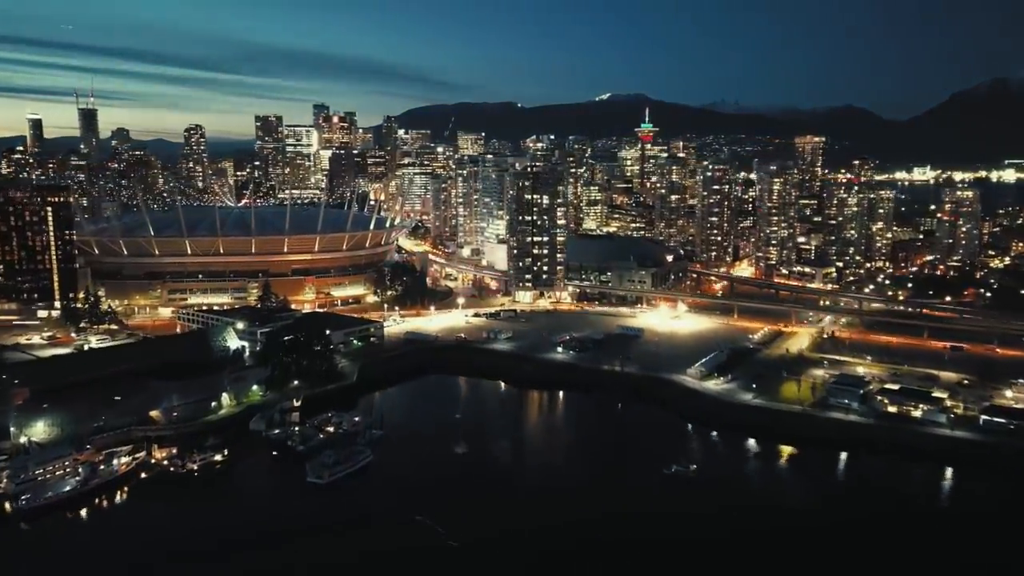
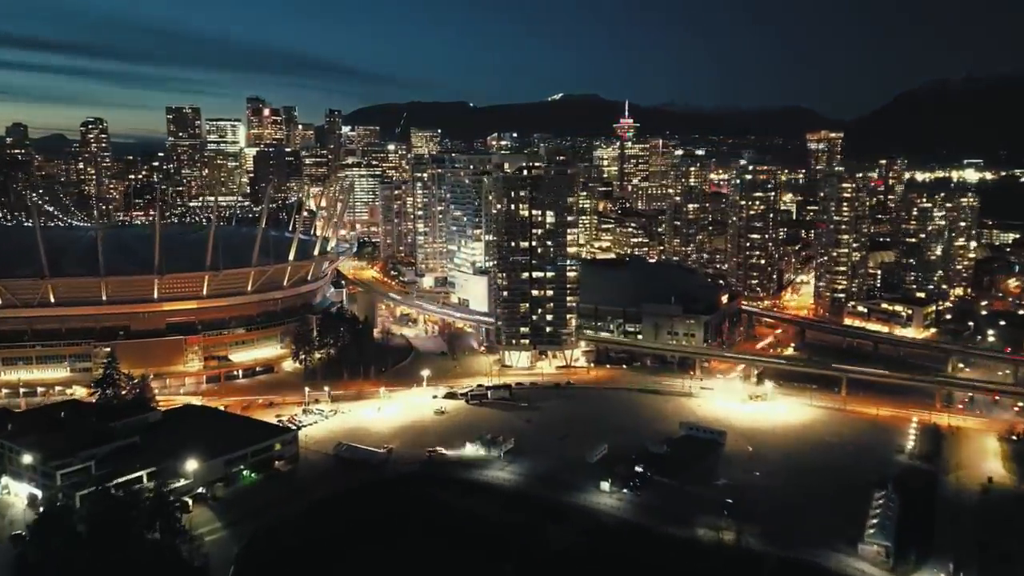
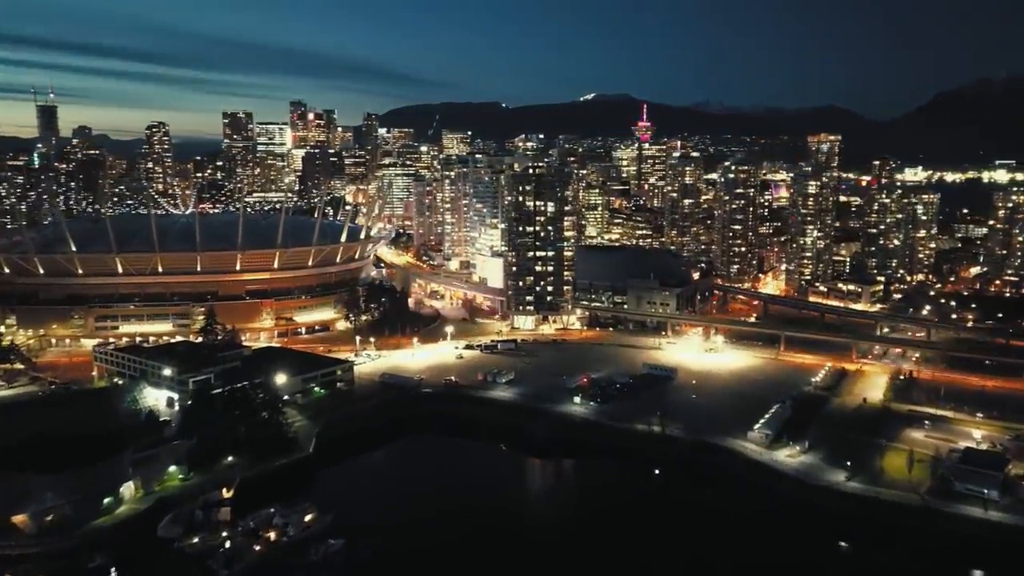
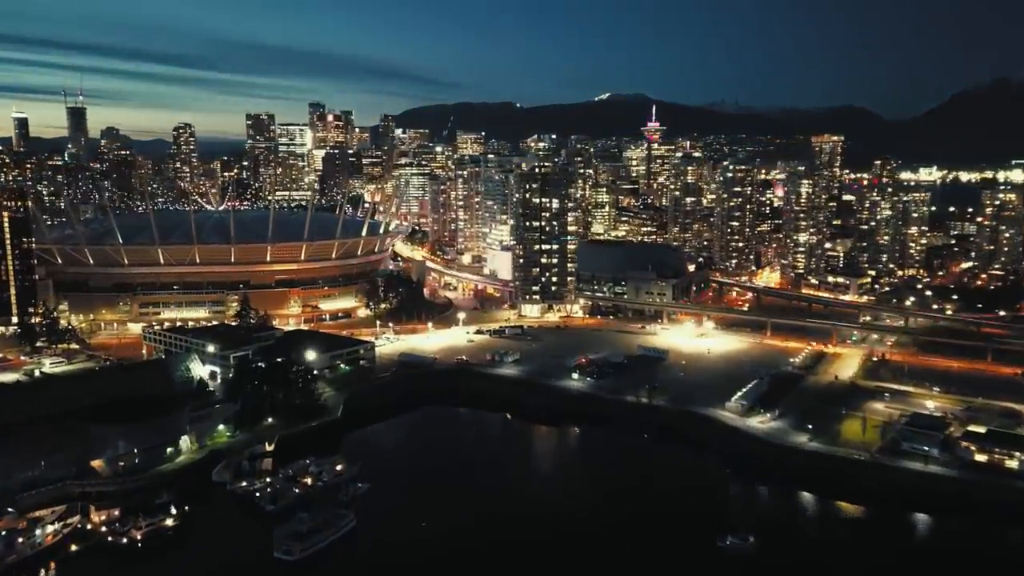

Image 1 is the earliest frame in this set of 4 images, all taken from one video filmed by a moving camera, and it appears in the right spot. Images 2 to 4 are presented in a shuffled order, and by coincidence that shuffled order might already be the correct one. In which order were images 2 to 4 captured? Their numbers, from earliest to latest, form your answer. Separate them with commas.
4, 3, 2
